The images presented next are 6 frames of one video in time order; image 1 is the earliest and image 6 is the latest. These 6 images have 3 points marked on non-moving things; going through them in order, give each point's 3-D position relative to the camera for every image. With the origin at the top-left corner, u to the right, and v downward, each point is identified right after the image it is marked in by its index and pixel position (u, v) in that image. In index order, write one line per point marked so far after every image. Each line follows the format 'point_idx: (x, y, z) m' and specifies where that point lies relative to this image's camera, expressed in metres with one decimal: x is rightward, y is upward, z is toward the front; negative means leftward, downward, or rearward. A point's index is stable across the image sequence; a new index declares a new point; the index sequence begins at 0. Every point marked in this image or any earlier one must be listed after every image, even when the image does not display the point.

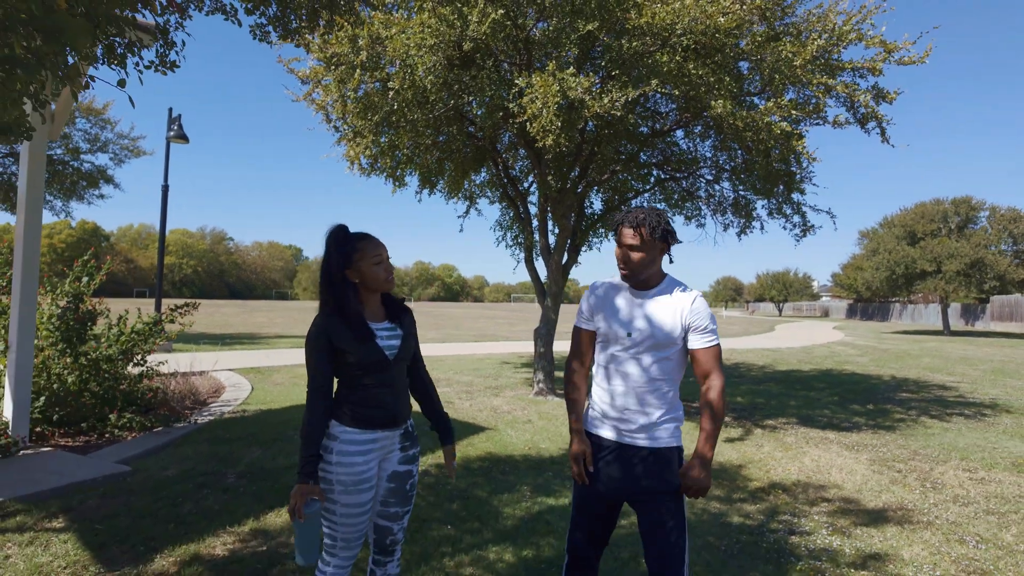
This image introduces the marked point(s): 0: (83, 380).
0: (-4.7, -1.0, +6.9) m
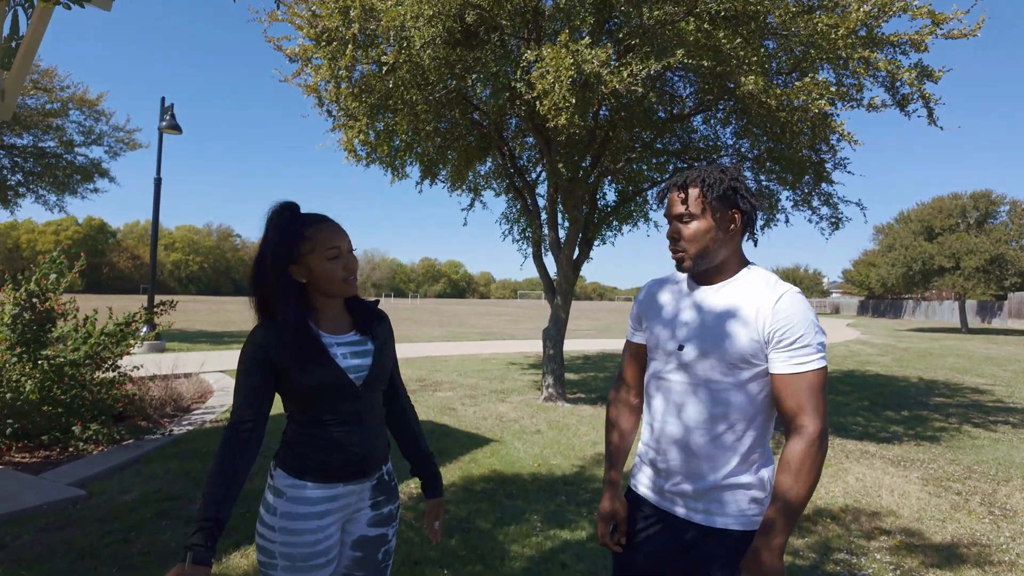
0: (-4.6, -1.0, +6.2) m
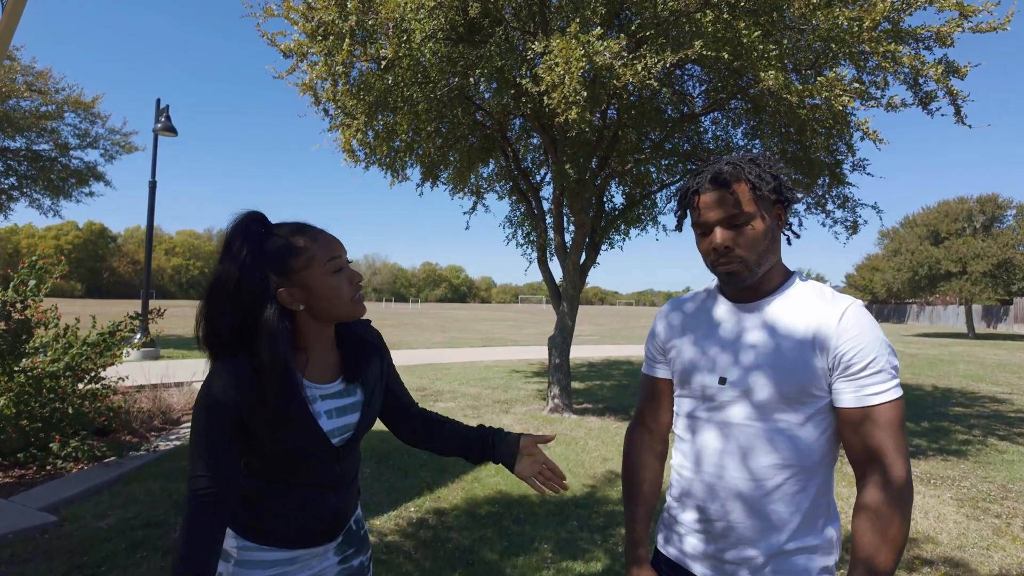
0: (-4.6, -1.1, +5.8) m
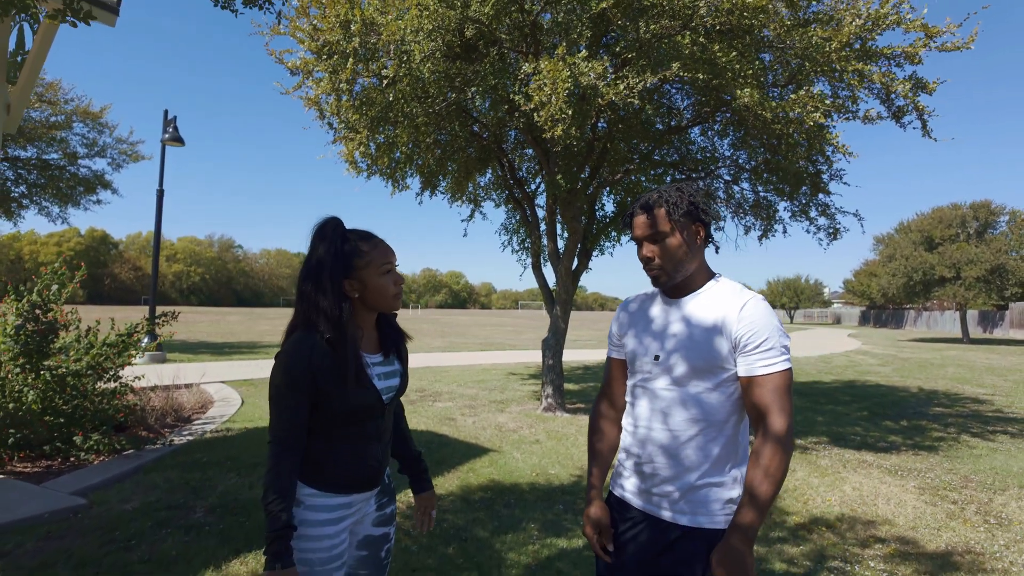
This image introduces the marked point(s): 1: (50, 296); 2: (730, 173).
0: (-4.6, -1.1, +6.2) m
1: (-4.8, -0.1, +6.5) m
2: (+3.5, +1.9, +10.1) m
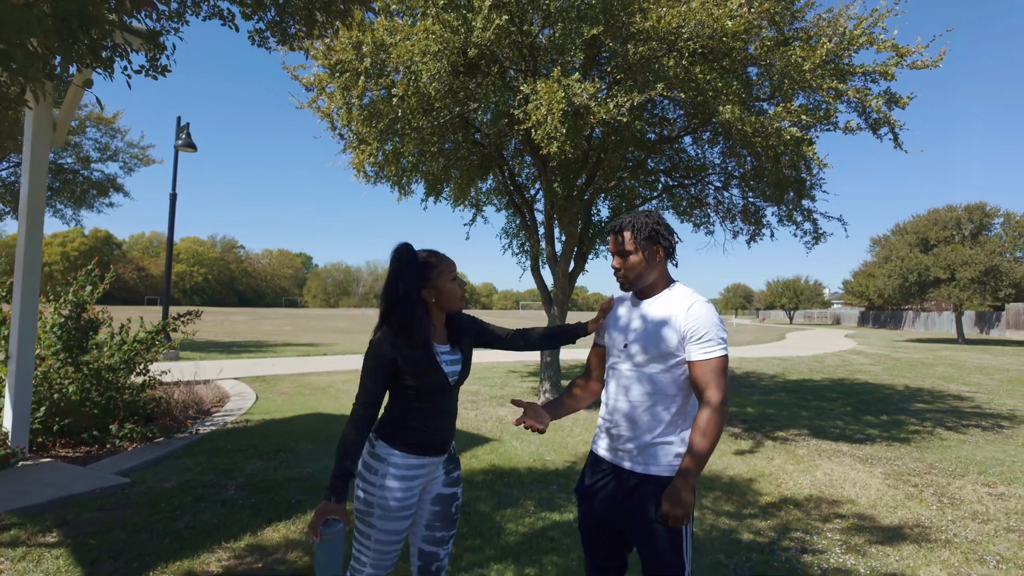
0: (-4.7, -1.1, +6.8) m
1: (-4.8, -0.1, +7.0) m
2: (+3.5, +1.8, +10.7) m
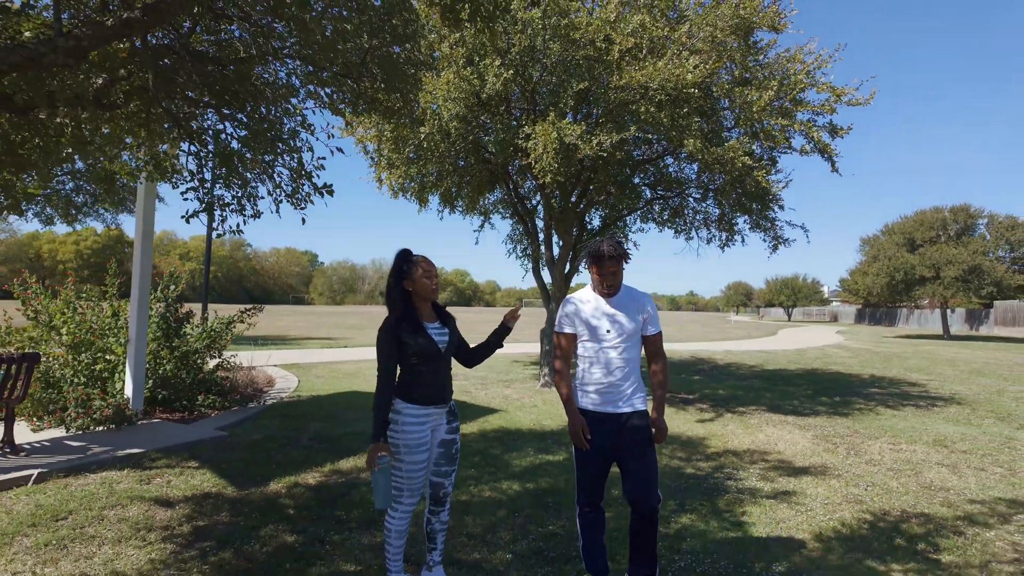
0: (-4.6, -1.1, +8.6) m
1: (-4.7, -0.1, +8.8) m
2: (+3.6, +1.9, +12.4) m
